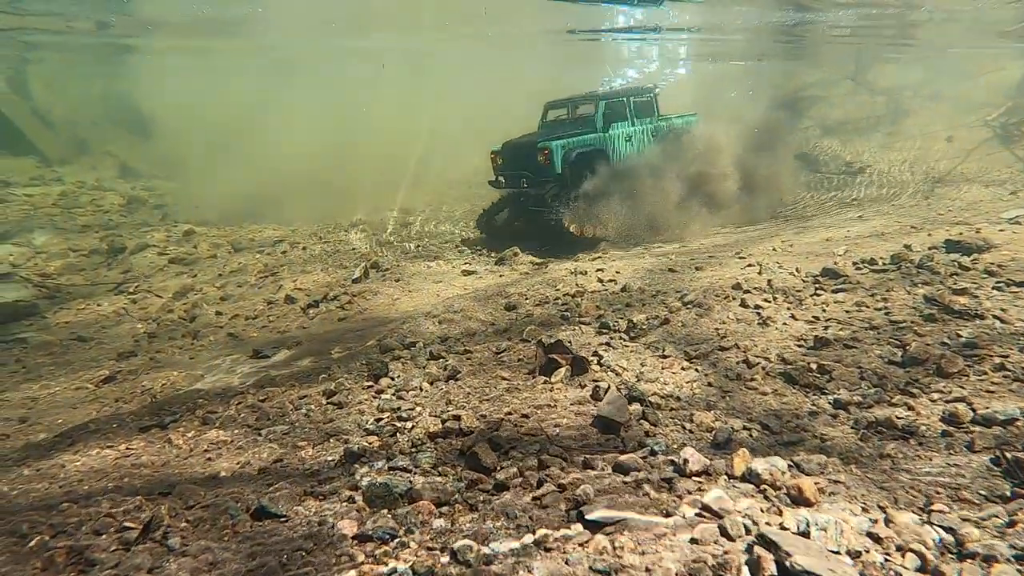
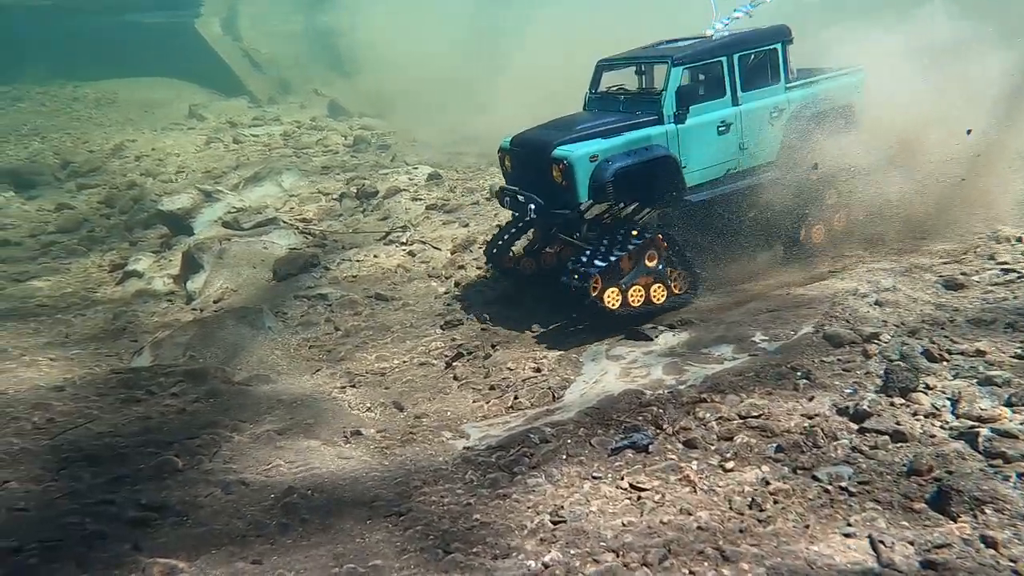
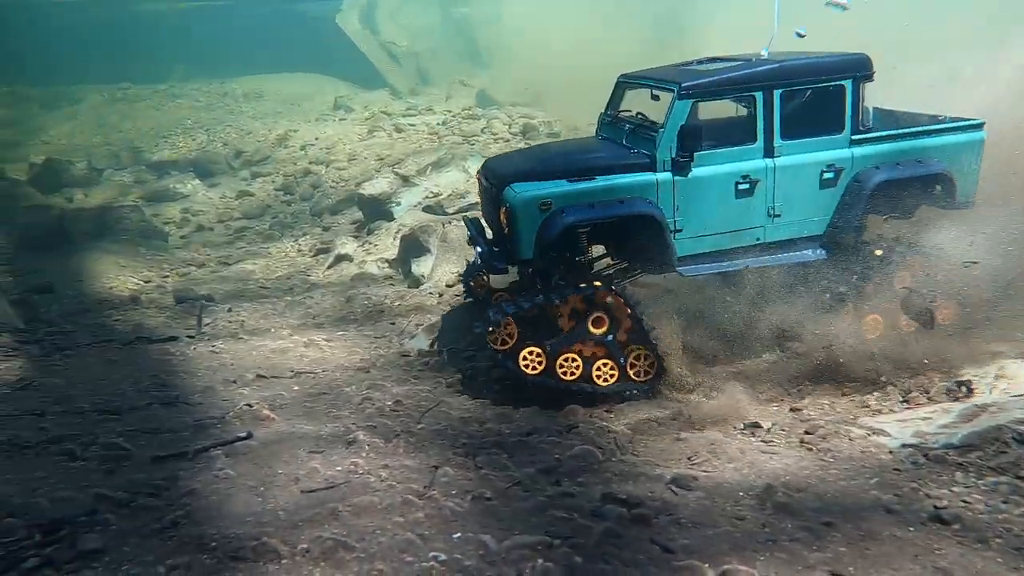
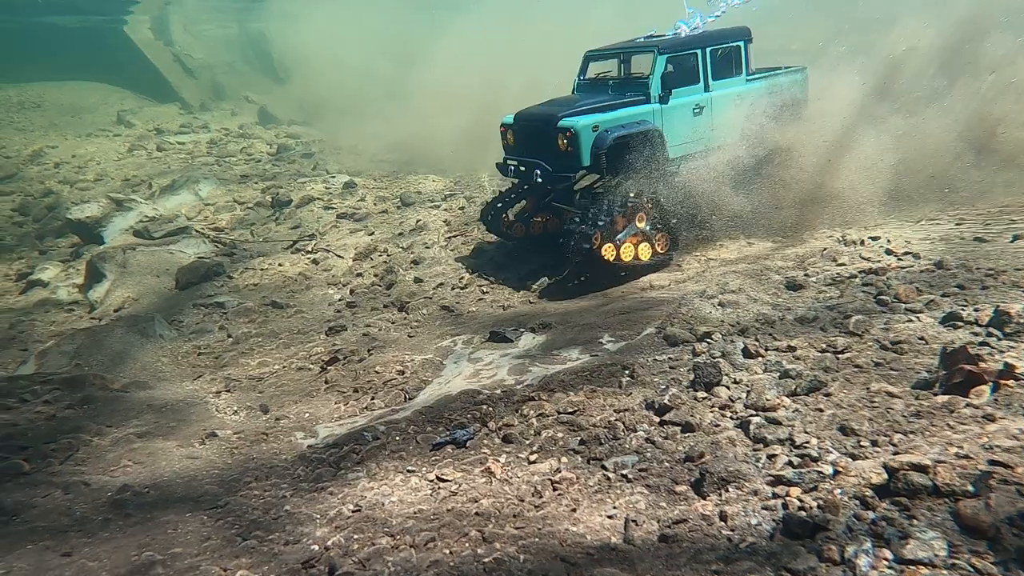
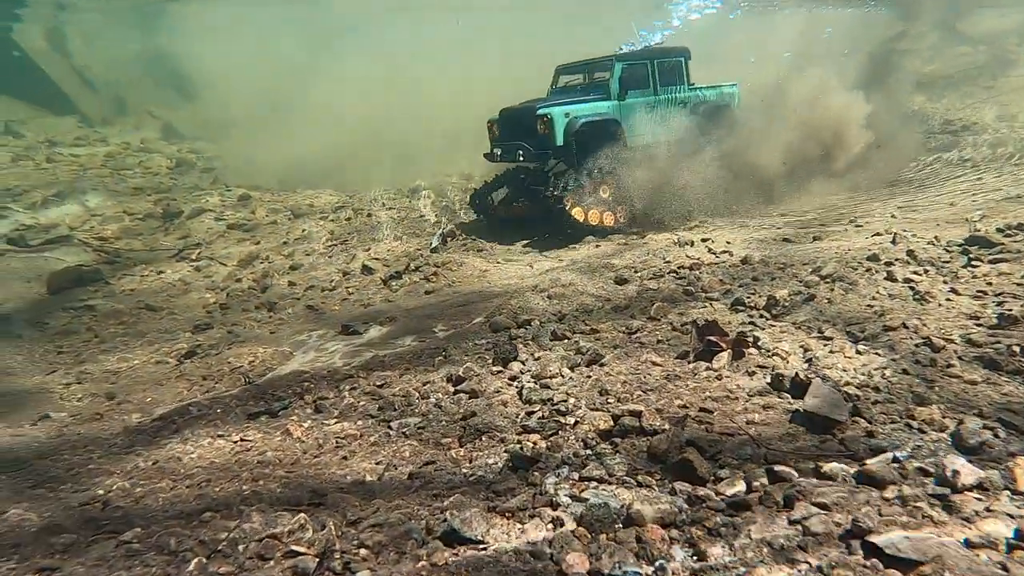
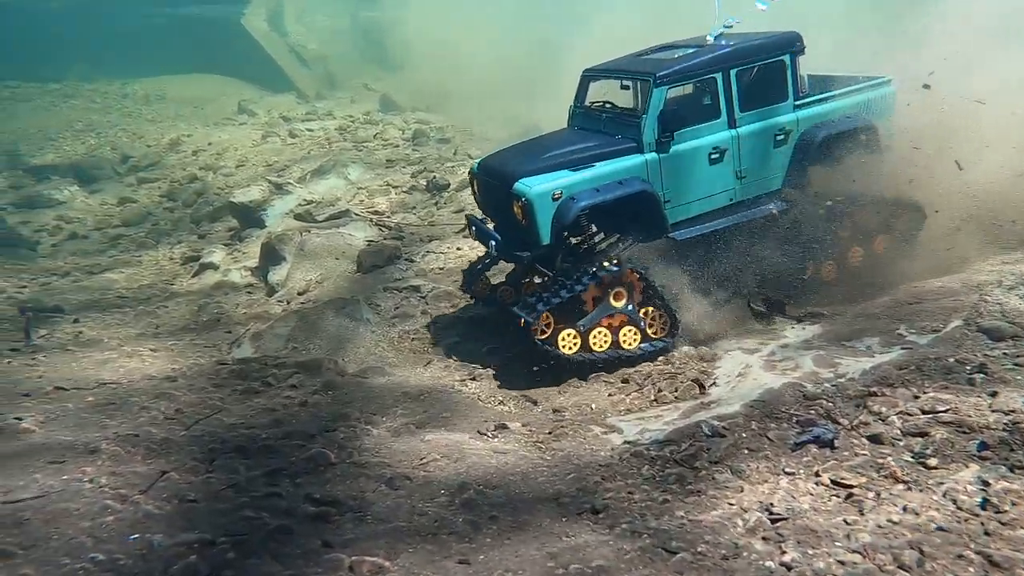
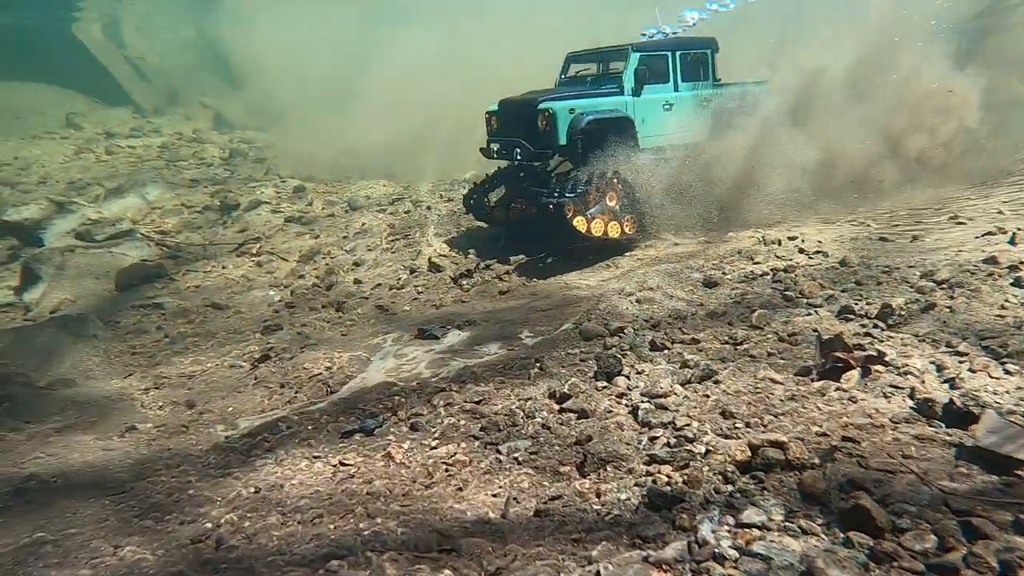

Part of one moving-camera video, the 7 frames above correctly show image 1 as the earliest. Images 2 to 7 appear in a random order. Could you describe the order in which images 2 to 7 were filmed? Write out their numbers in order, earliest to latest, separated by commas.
5, 7, 4, 2, 6, 3
